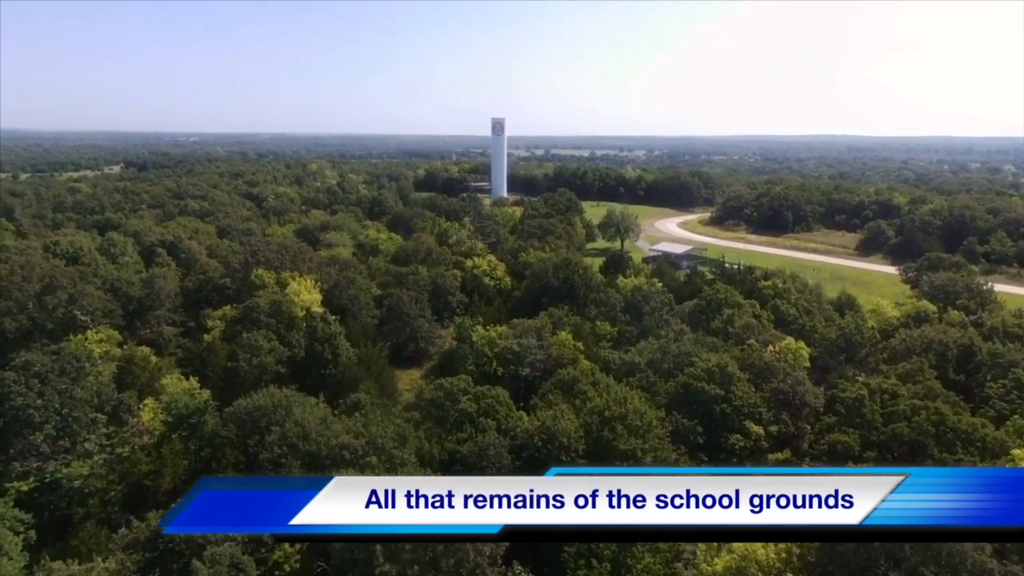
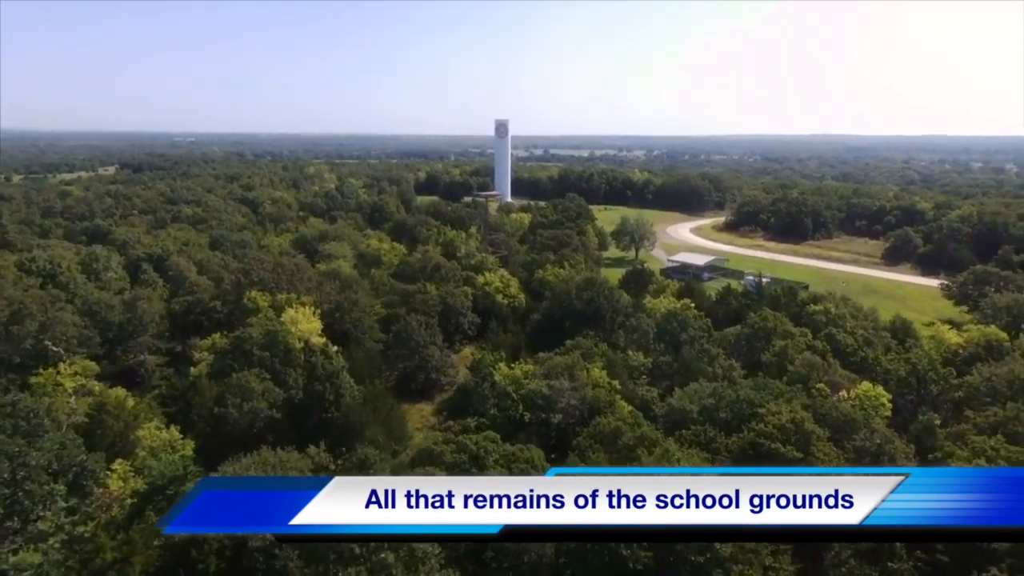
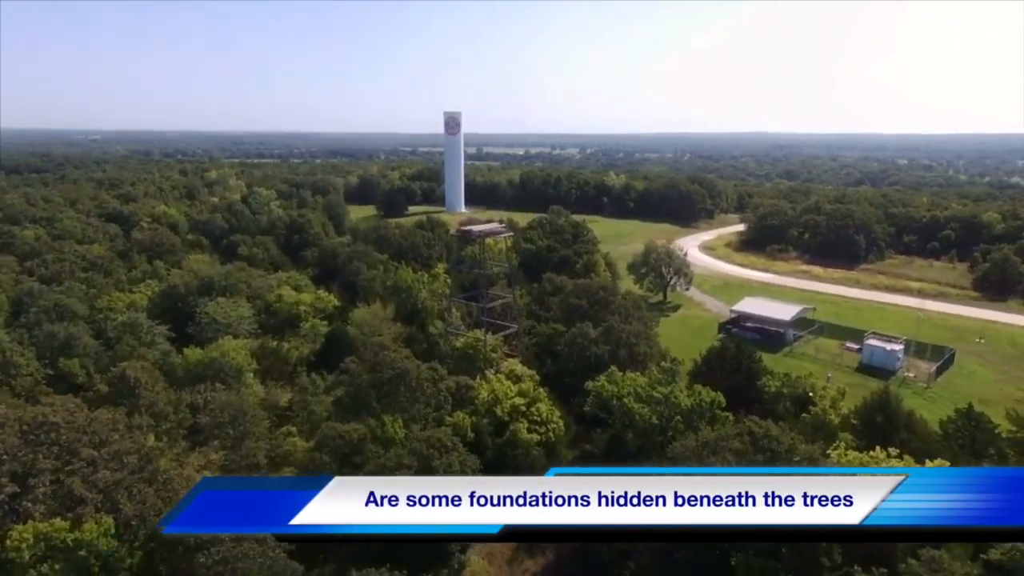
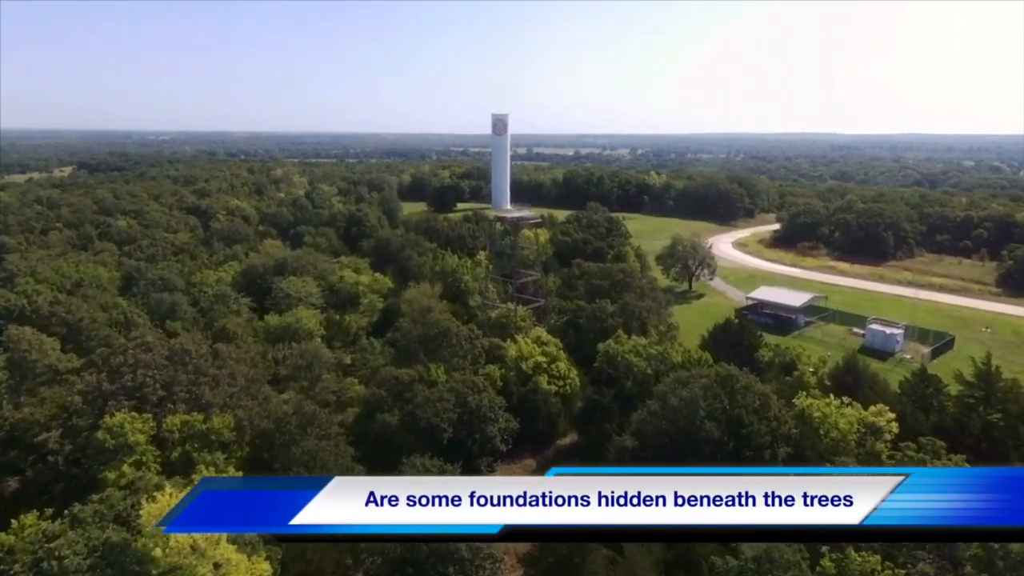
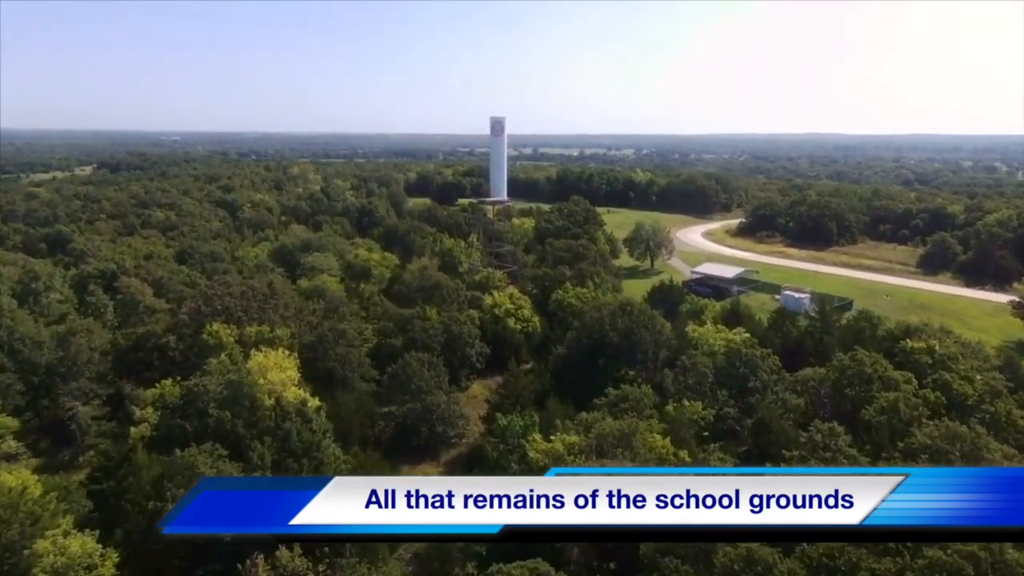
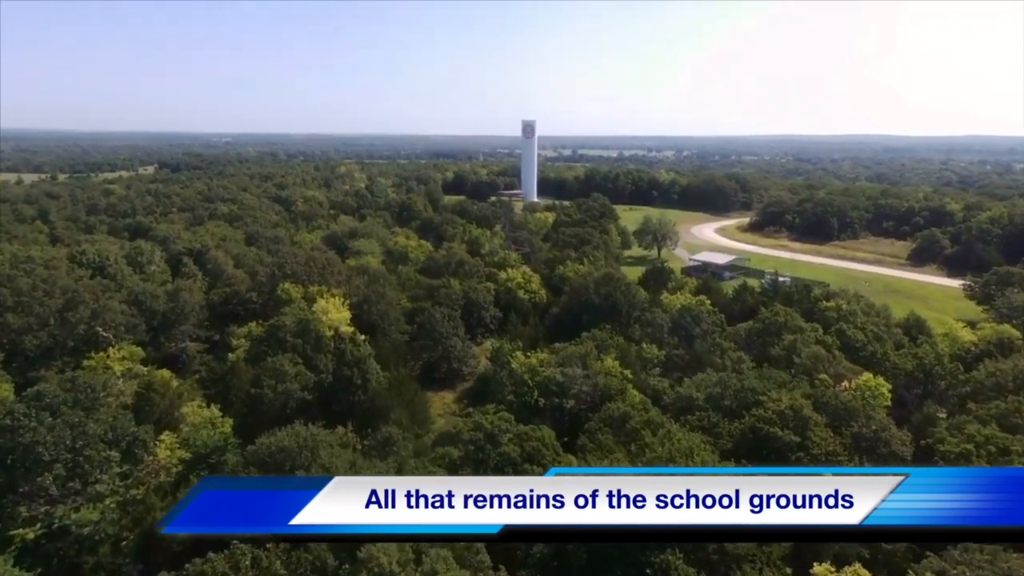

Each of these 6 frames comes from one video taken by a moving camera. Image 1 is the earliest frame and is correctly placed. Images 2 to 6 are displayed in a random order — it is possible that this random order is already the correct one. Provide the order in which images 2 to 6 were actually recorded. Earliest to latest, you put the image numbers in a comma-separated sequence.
6, 2, 5, 4, 3
